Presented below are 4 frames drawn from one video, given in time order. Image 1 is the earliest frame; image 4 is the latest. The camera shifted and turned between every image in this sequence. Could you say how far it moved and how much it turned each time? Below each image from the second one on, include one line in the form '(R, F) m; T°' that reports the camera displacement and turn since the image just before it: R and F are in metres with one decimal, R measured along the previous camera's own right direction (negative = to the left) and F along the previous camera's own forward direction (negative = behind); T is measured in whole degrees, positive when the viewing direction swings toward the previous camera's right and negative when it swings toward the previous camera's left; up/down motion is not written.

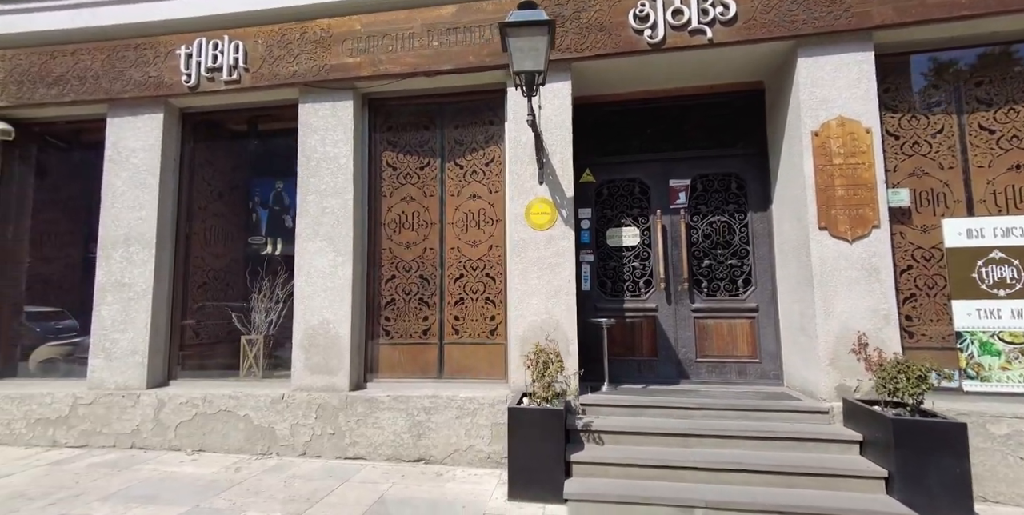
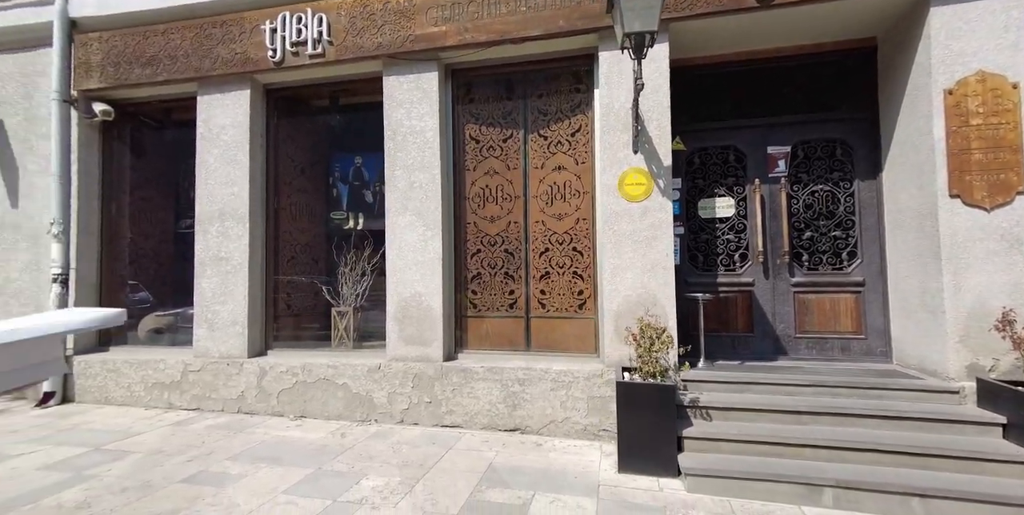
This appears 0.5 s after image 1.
(-0.5, 0.0) m; -4°
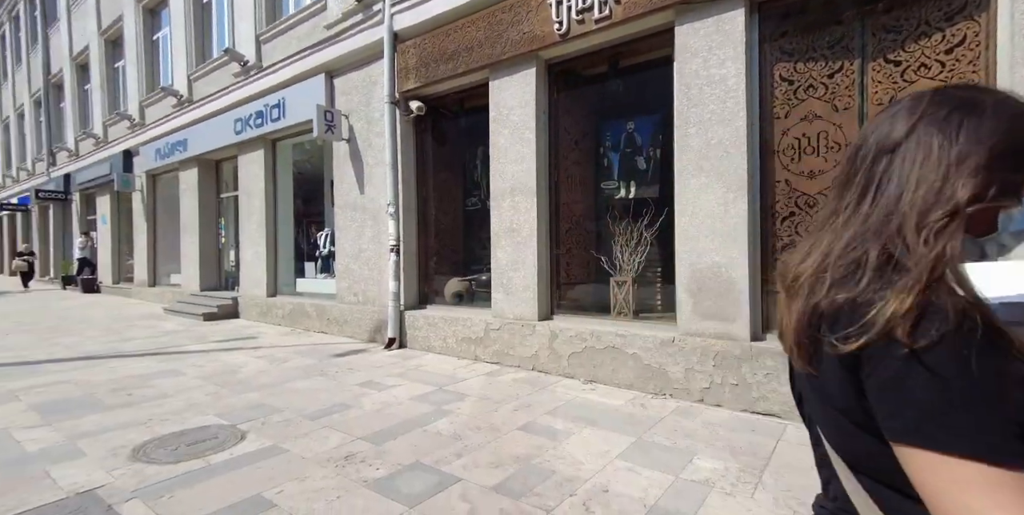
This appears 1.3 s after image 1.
(-0.7, +0.1) m; -26°
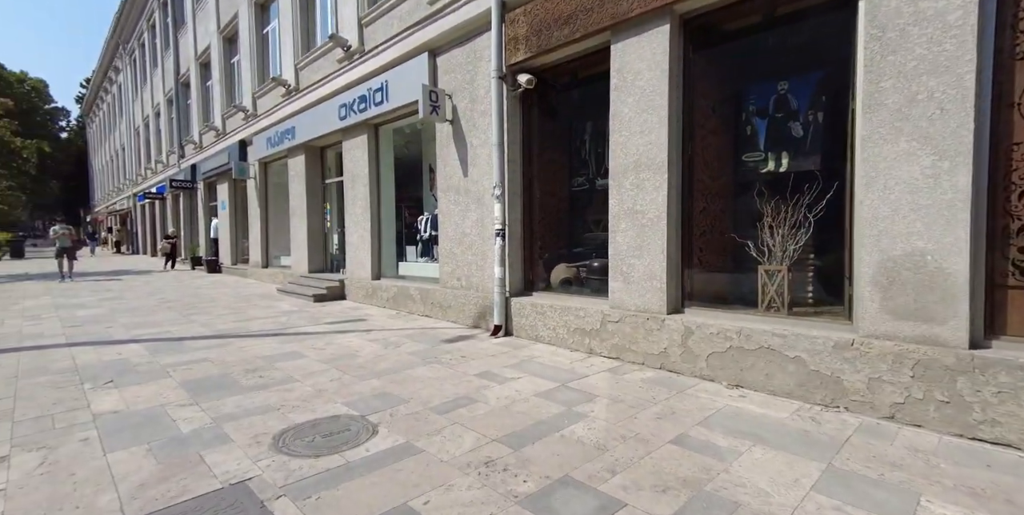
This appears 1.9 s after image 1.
(-0.5, +0.4) m; -9°
